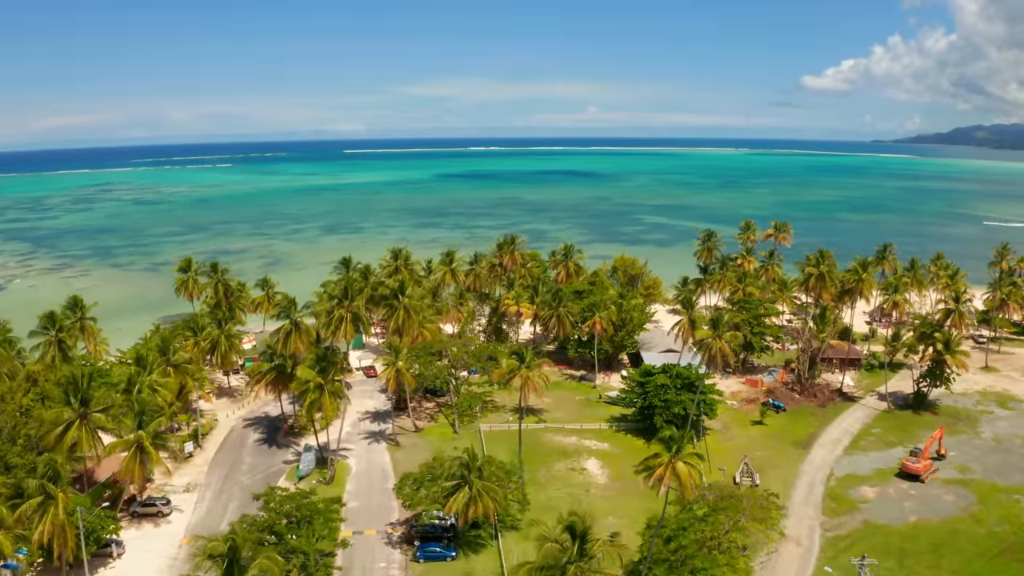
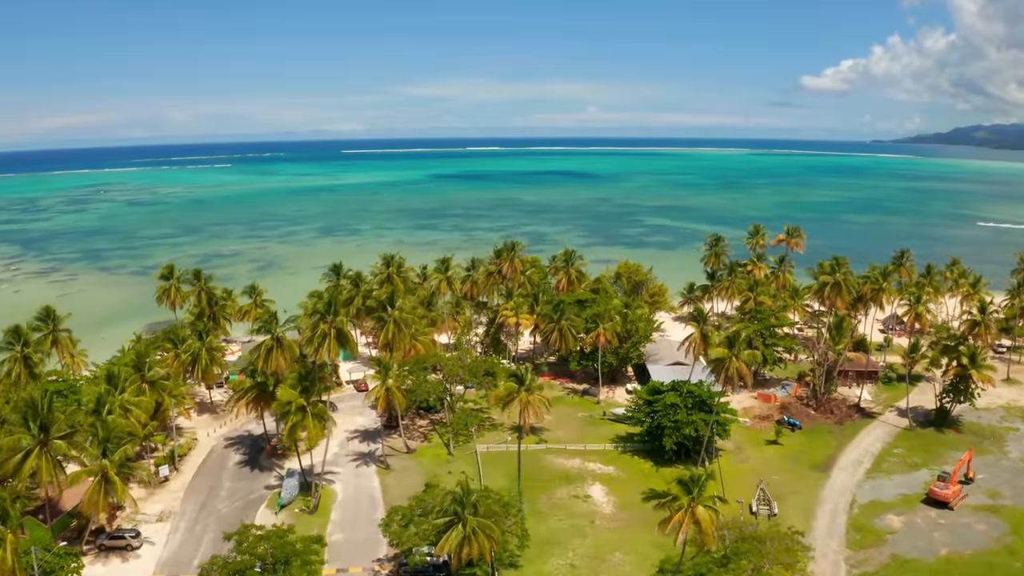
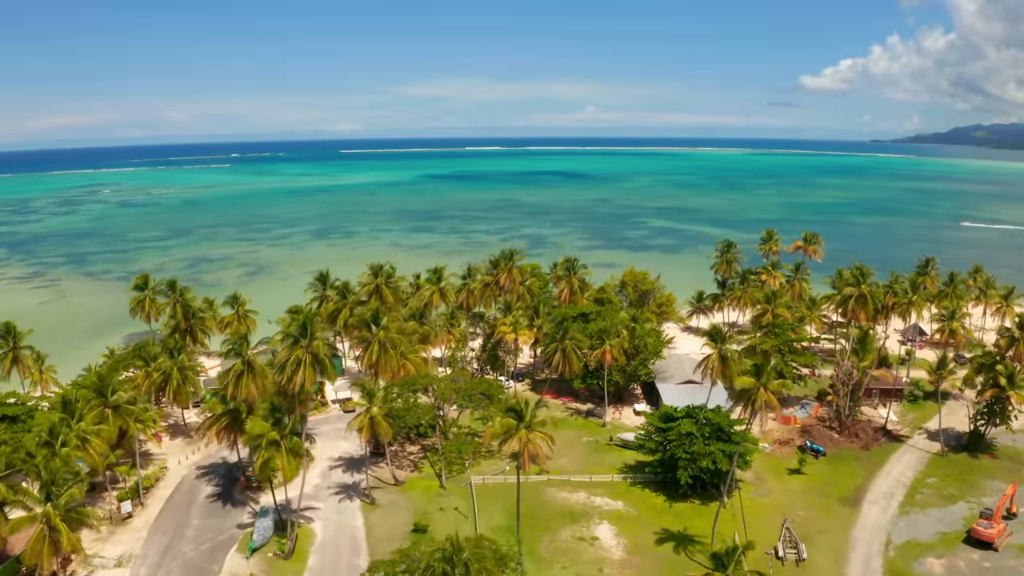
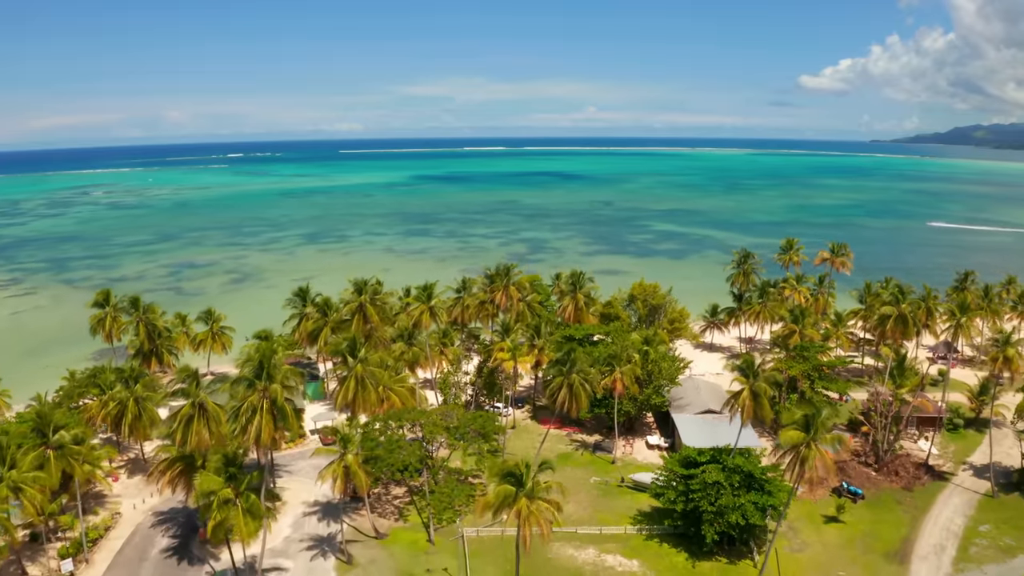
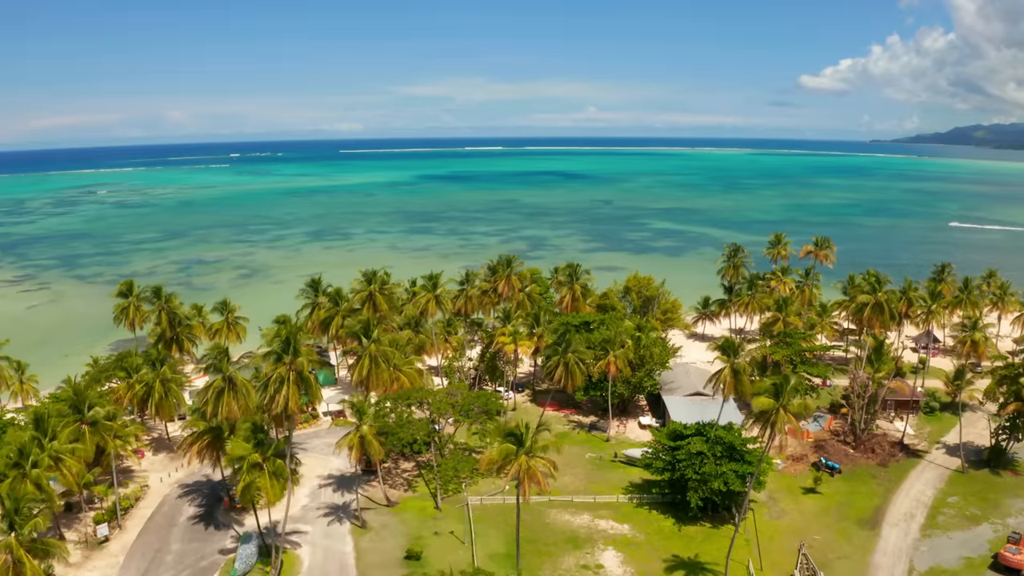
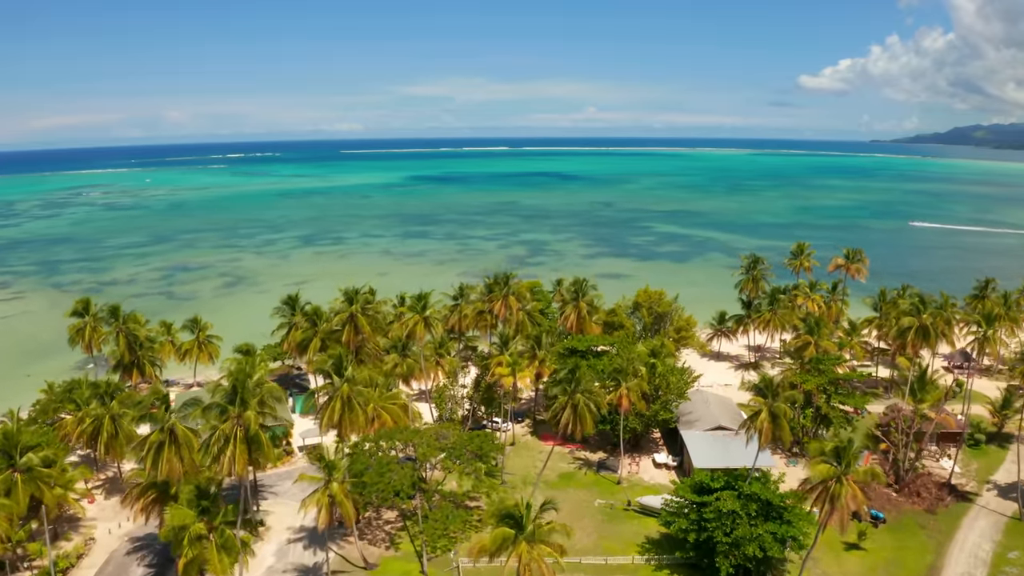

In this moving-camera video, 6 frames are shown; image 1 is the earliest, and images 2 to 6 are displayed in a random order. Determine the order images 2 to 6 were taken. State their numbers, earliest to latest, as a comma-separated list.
2, 3, 5, 4, 6
